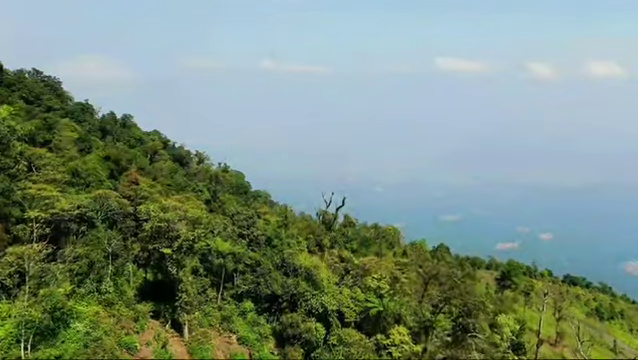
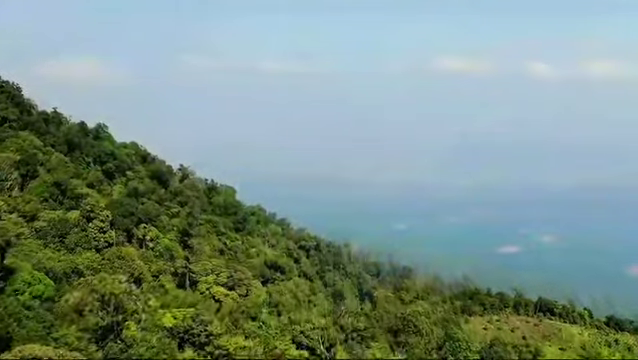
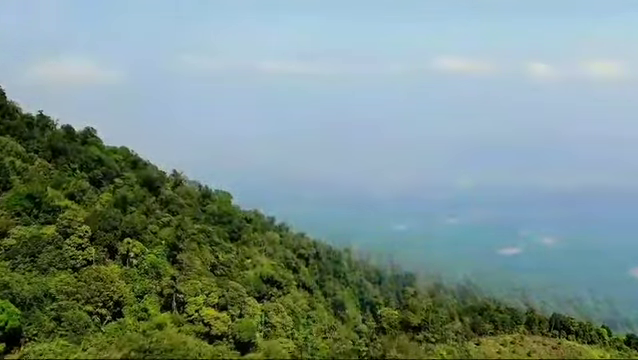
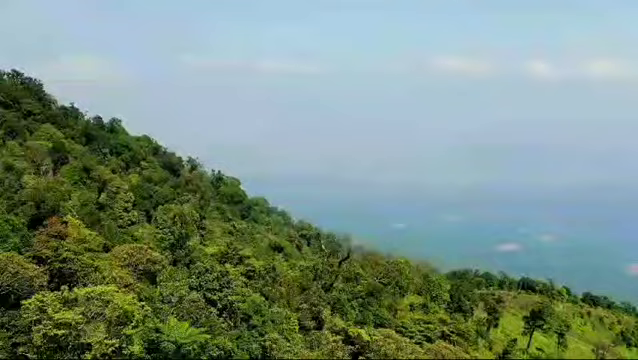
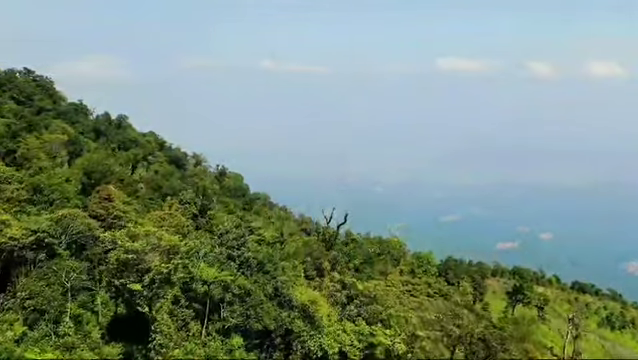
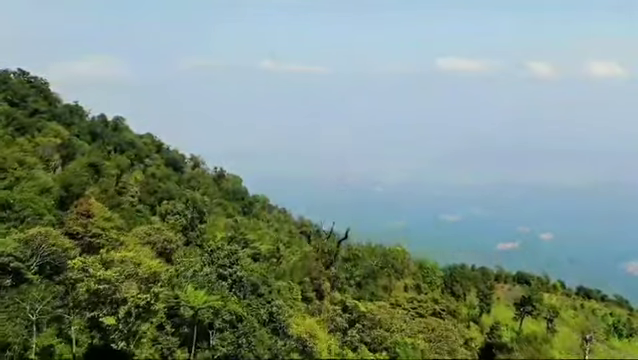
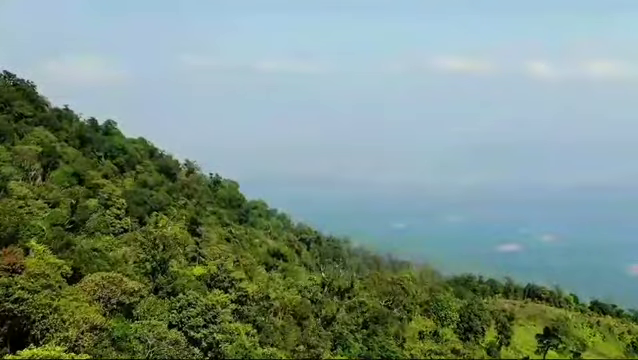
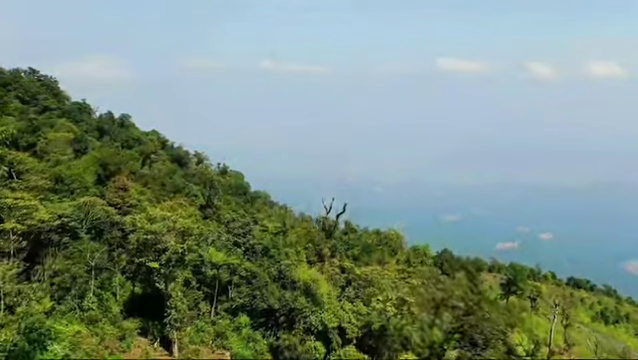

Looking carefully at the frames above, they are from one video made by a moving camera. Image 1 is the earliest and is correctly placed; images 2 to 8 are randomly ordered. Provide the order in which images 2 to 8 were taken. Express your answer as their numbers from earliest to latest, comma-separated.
8, 5, 6, 4, 7, 2, 3
